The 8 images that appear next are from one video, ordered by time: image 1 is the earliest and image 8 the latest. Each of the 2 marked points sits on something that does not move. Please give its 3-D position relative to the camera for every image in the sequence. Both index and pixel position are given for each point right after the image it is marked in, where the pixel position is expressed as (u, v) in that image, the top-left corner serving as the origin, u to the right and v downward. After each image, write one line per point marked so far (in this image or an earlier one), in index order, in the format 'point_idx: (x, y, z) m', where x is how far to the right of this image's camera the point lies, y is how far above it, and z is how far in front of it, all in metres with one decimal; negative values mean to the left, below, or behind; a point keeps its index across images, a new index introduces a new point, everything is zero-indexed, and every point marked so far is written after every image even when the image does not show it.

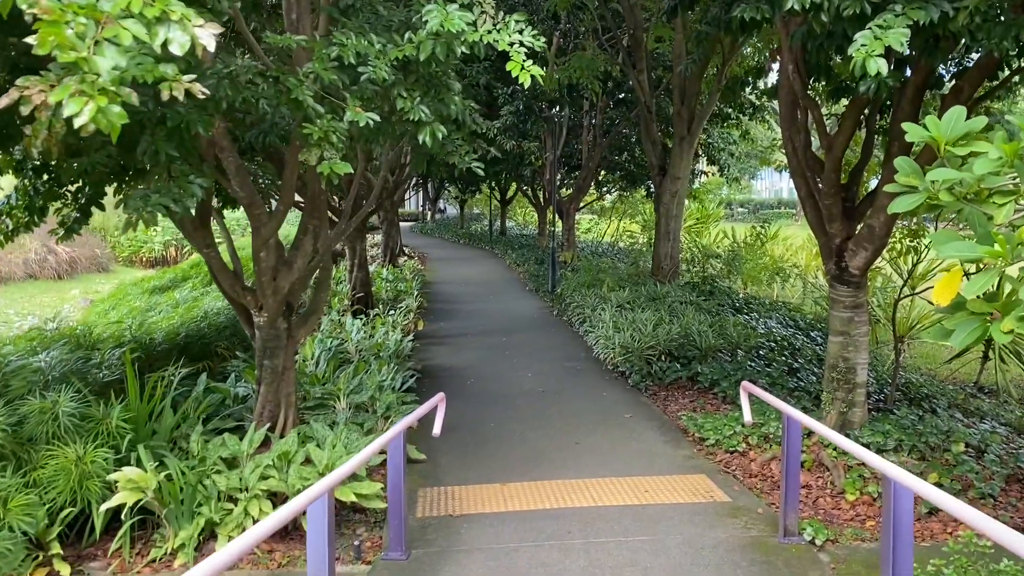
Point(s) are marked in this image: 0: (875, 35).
0: (+1.3, +0.9, +3.1) m
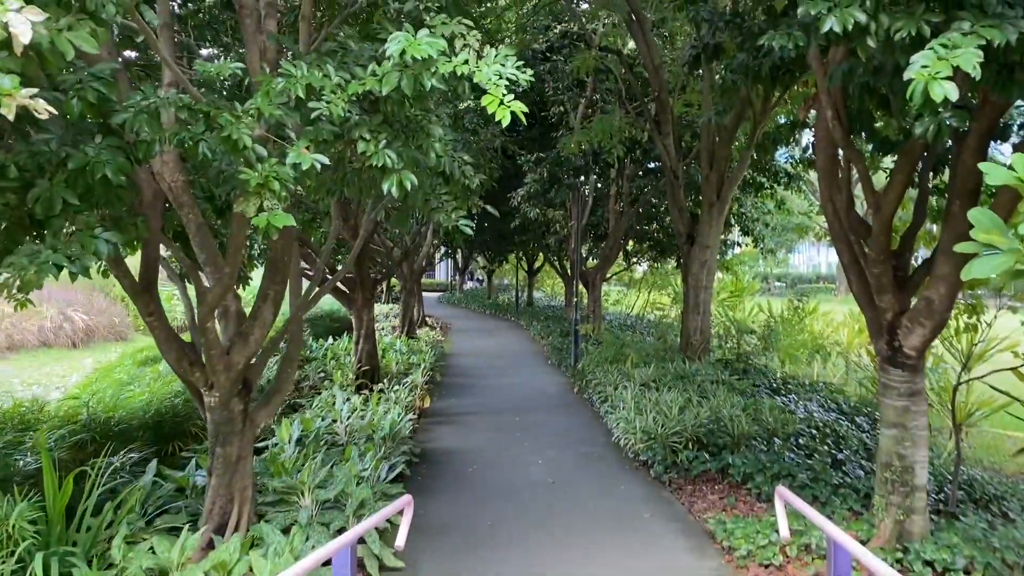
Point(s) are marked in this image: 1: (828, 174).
0: (+1.2, +0.7, +2.4) m
1: (+1.6, +0.6, +4.4) m
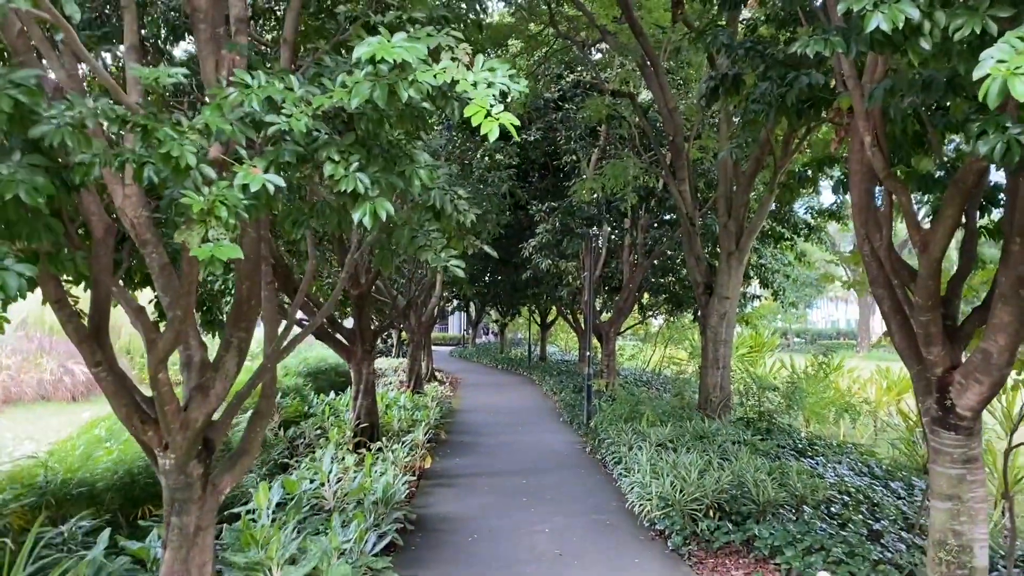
0: (+1.2, +0.6, +2.0) m
1: (+1.6, +0.4, +3.9) m
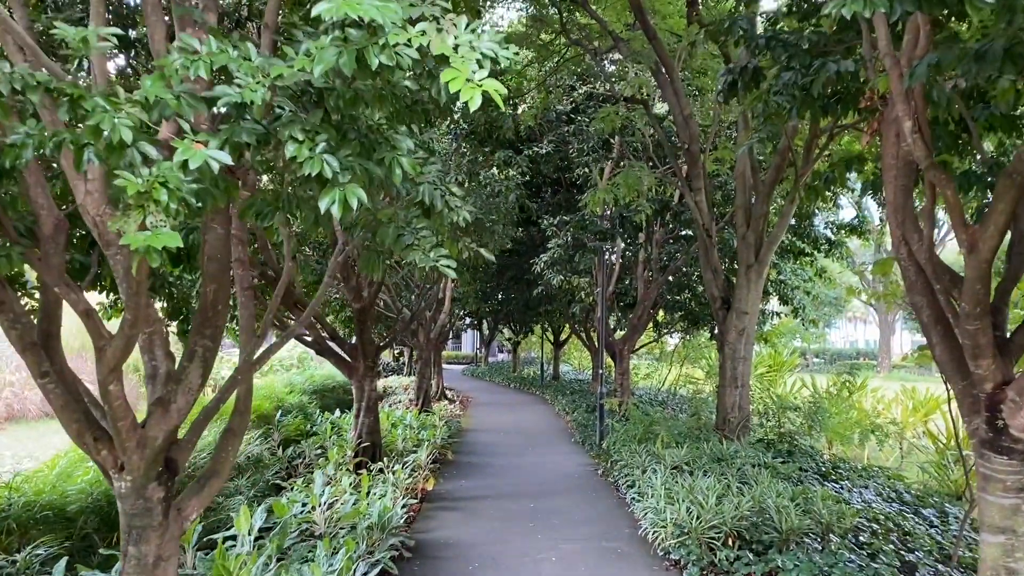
0: (+1.1, +0.6, +1.6) m
1: (+1.6, +0.3, +3.5) m
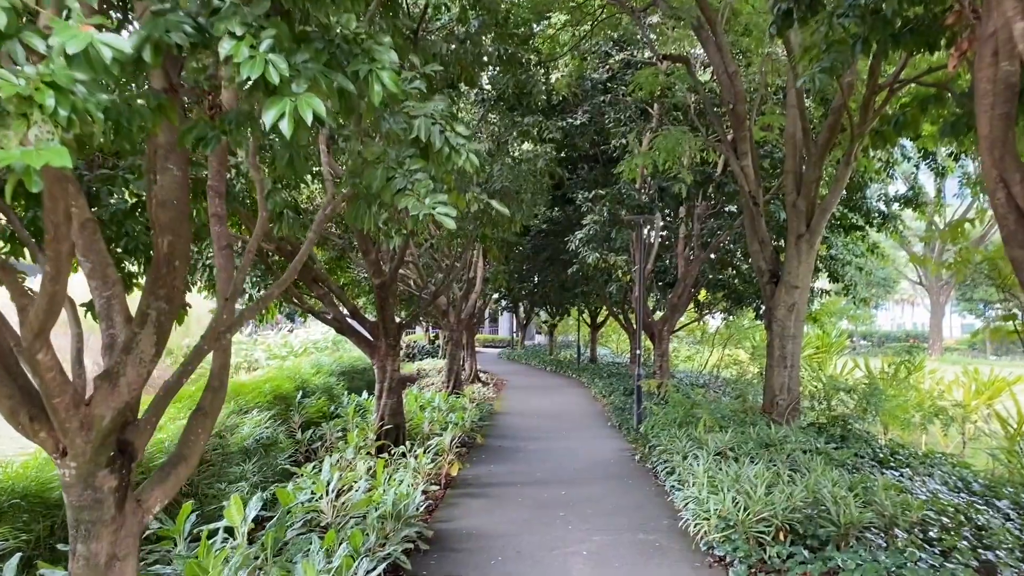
0: (+1.1, +0.7, +1.0) m
1: (+1.6, +0.5, +2.9) m
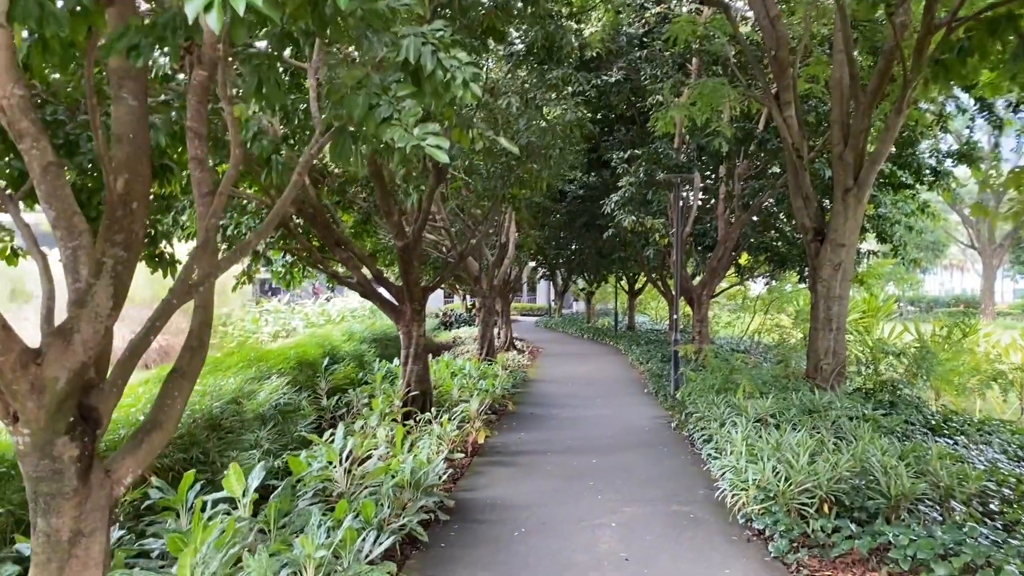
0: (+1.0, +0.8, +0.6) m
1: (+1.7, +0.7, +2.5) m
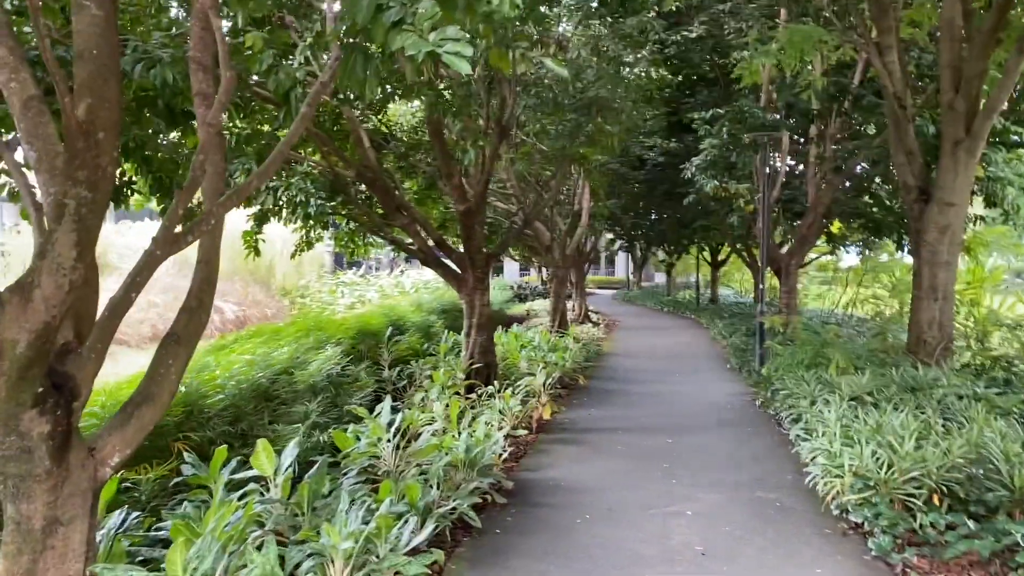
0: (+0.9, +0.9, 0.0) m
1: (+1.7, +0.8, +1.8) m
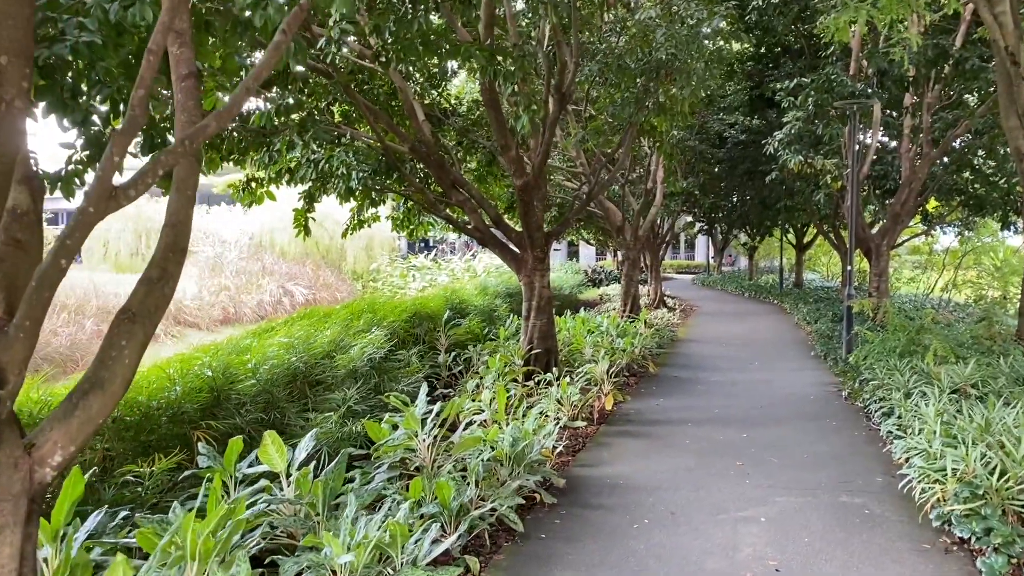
0: (+0.7, +0.9, -0.5) m
1: (+1.7, +0.9, +1.2) m
